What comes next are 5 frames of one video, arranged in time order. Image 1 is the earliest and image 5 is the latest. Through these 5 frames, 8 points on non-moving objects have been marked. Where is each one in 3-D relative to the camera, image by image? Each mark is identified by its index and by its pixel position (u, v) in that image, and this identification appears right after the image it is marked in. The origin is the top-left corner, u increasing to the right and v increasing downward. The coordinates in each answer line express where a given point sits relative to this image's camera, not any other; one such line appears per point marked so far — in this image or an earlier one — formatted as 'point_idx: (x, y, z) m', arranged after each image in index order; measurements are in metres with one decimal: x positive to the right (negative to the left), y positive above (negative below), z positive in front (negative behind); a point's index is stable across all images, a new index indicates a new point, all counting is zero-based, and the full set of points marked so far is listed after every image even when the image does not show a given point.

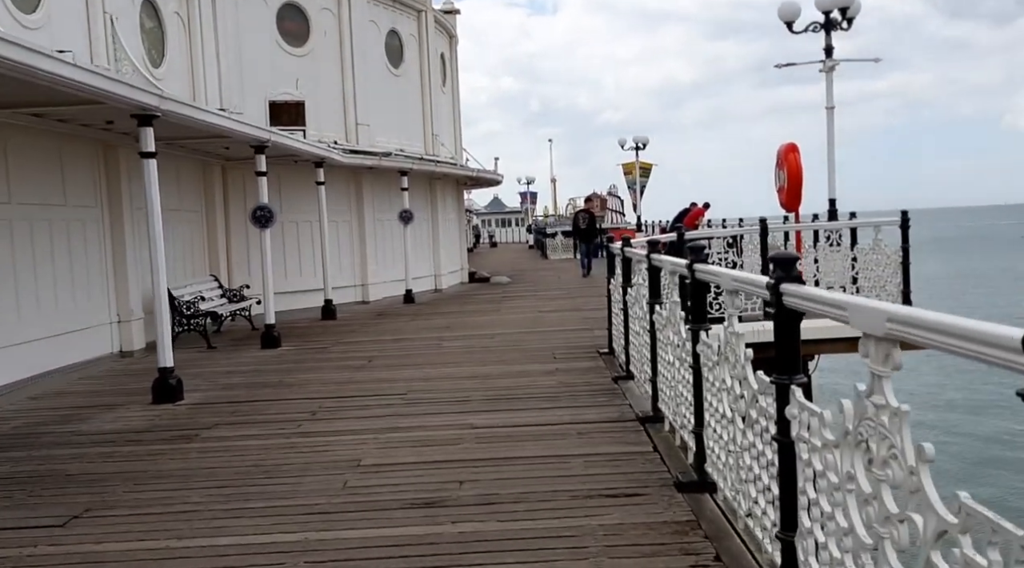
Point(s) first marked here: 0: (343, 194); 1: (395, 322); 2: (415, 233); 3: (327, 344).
0: (-2.5, +1.4, +16.4) m
1: (-1.5, -0.5, +14.1) m
2: (-1.6, +0.9, +18.3) m
3: (-2.0, -0.6, +11.7) m
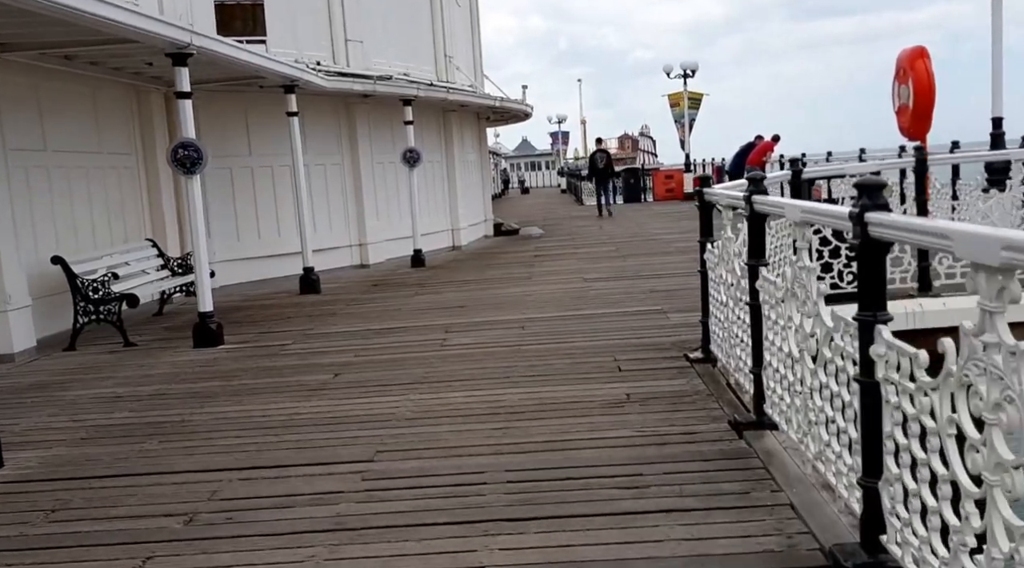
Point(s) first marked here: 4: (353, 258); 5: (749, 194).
0: (-2.2, +1.8, +12.9) m
1: (-1.2, -0.1, +10.6) m
2: (-1.1, +1.4, +14.8) m
3: (-1.7, -0.4, +8.3) m
4: (-1.9, +0.3, +13.3) m
5: (+1.0, +0.4, +4.9) m
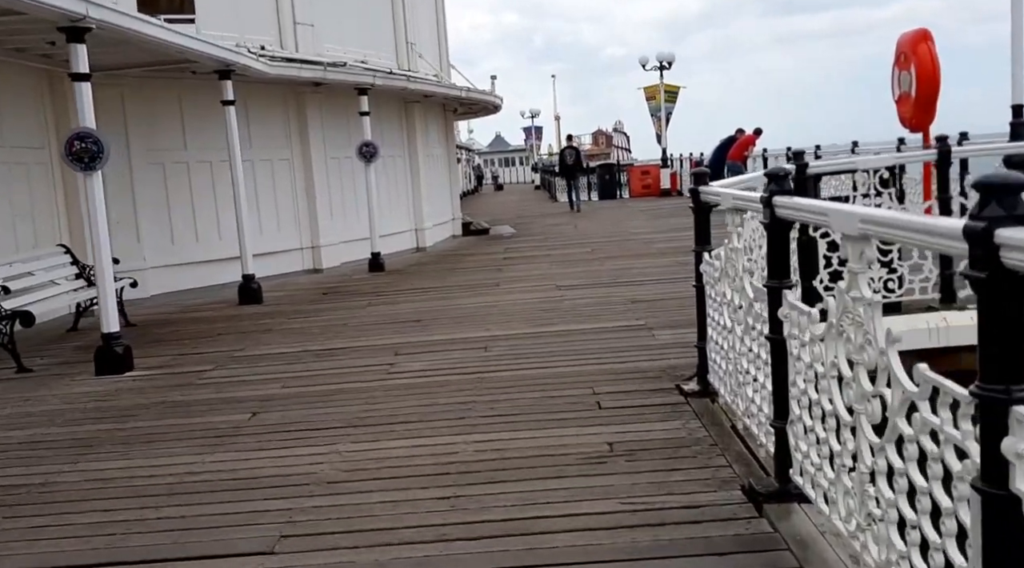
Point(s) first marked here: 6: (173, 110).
0: (-2.5, +1.7, +11.7) m
1: (-1.5, -0.2, +9.5) m
2: (-1.5, +1.4, +13.6) m
3: (-1.9, -0.5, +7.1) m
4: (-2.3, +0.2, +12.1) m
5: (+0.9, +0.3, +3.7) m
6: (-3.3, +1.7, +10.6) m
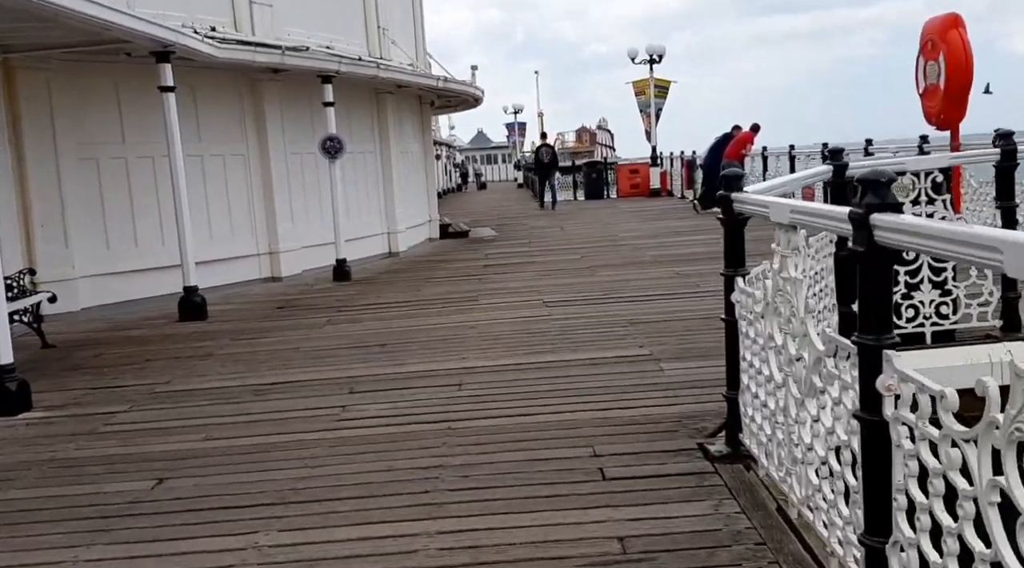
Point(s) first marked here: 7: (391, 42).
0: (-2.7, +1.6, +10.5) m
1: (-1.6, -0.3, +8.3) m
2: (-1.8, +1.3, +12.4) m
3: (-2.0, -0.6, +5.9) m
4: (-2.5, +0.1, +10.9) m
5: (+0.8, +0.2, +2.6) m
6: (-3.4, +1.6, +9.3) m
7: (-1.5, +3.0, +13.8) m
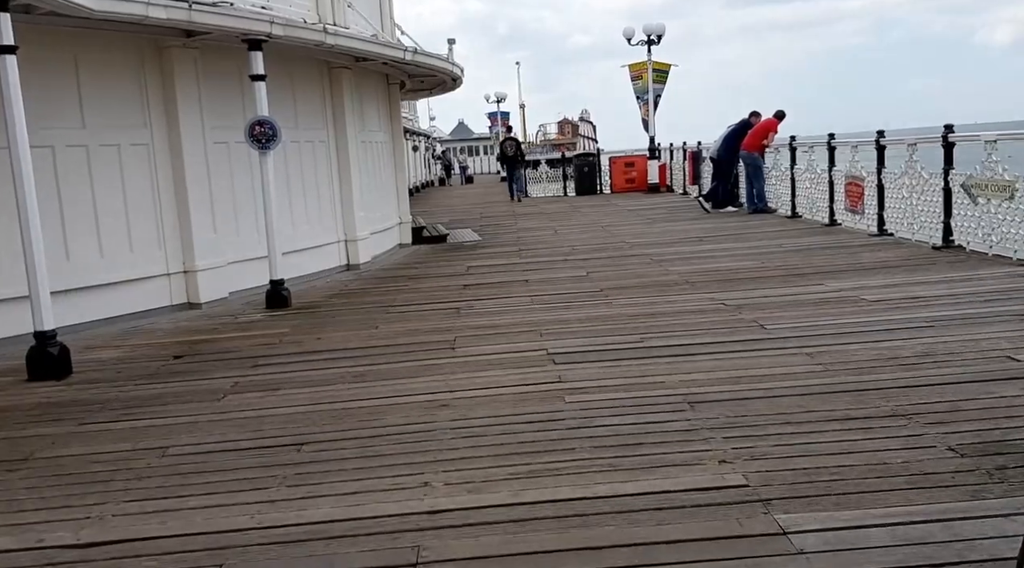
0: (-2.8, +1.4, +7.8) m
1: (-1.7, -0.6, +5.7) m
2: (-1.9, +1.1, +9.8) m
3: (-2.0, -0.9, +3.3) m
4: (-2.6, -0.1, +8.3) m
5: (+0.9, -0.1, 0.0) m
6: (-3.5, +1.3, +6.7) m
7: (-1.7, +2.8, +11.2) m
